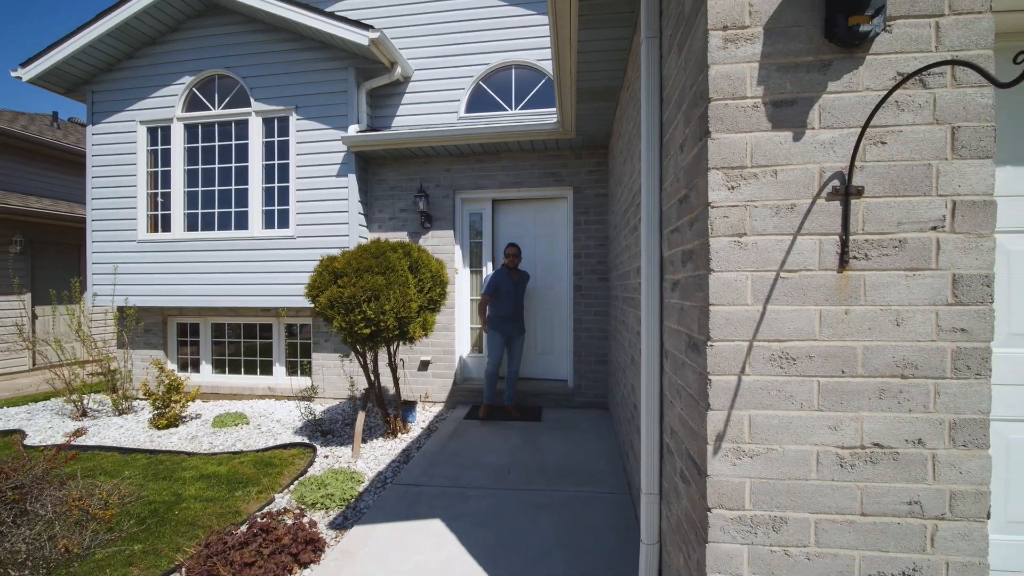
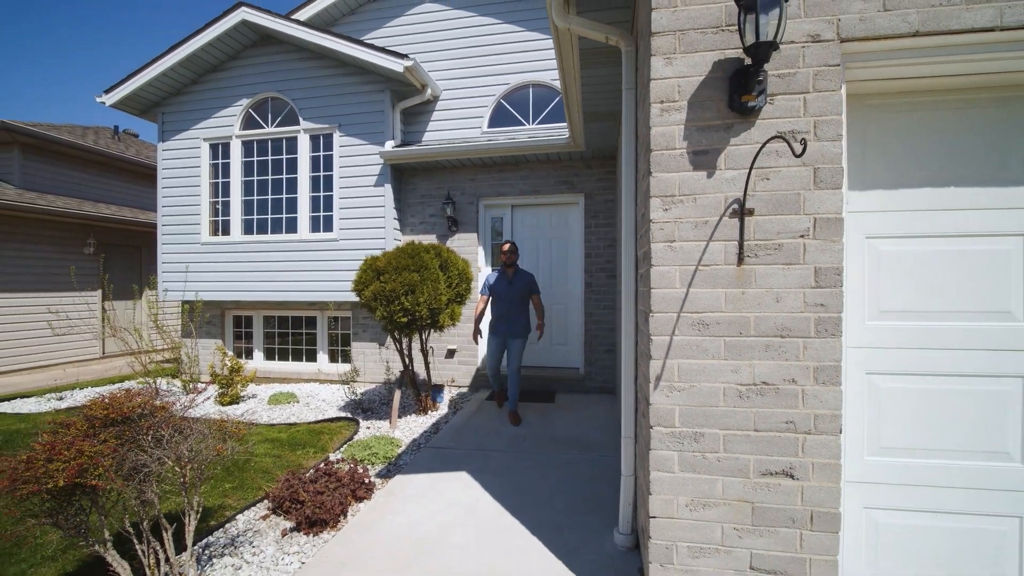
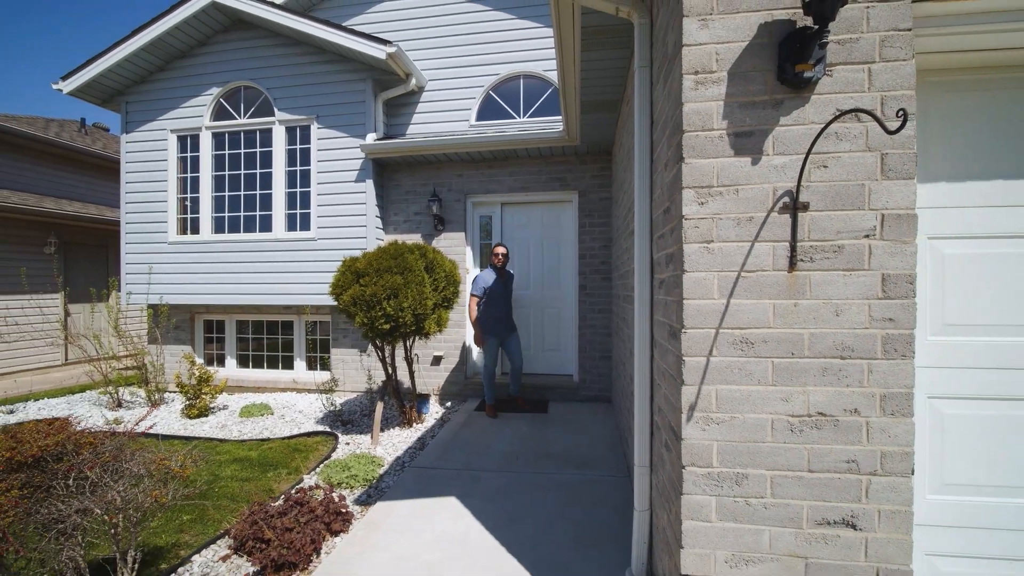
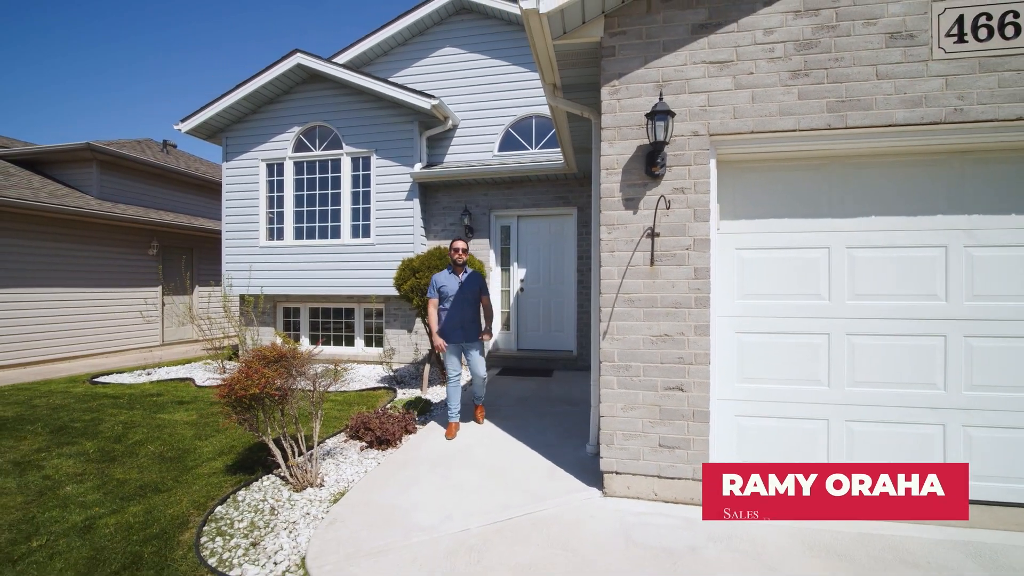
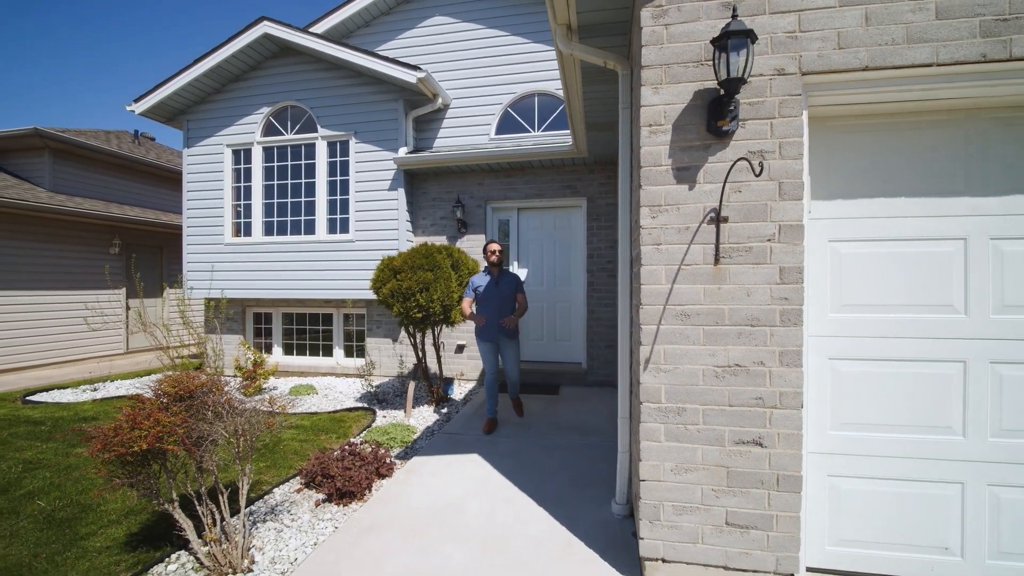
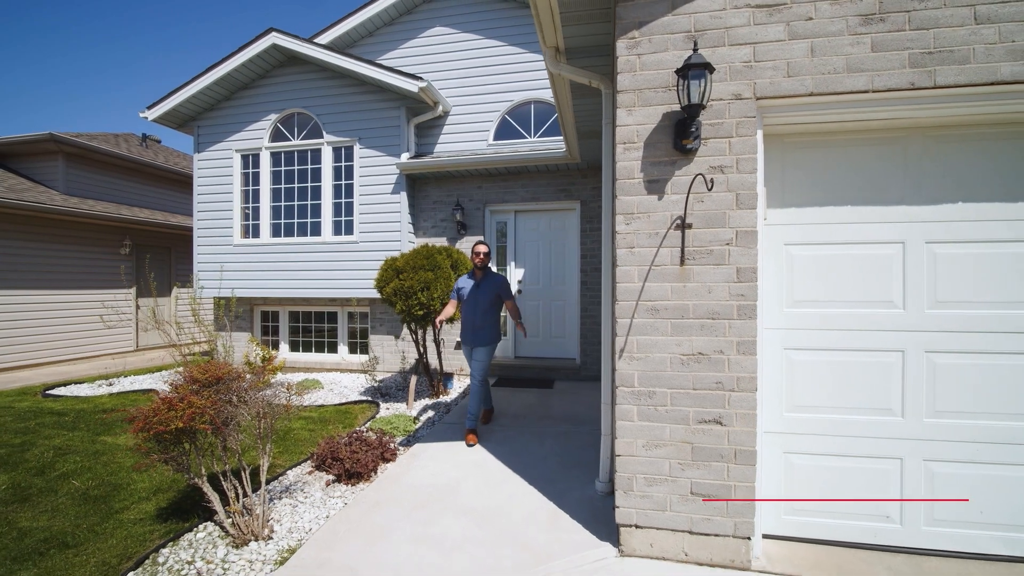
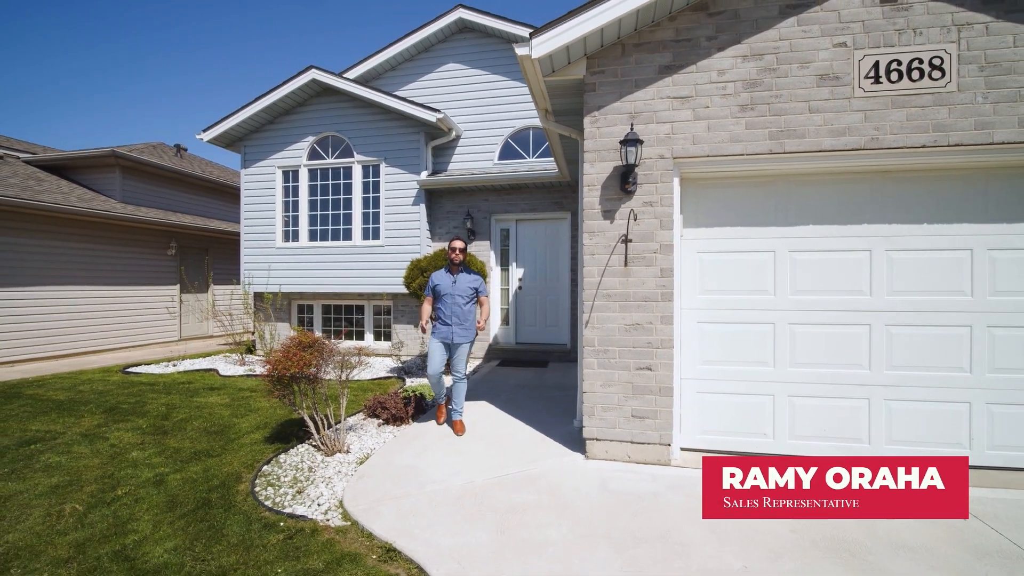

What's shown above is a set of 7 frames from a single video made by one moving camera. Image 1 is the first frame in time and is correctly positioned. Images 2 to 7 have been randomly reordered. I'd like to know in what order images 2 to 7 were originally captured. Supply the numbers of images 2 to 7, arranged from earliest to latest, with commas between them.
3, 2, 5, 6, 4, 7
